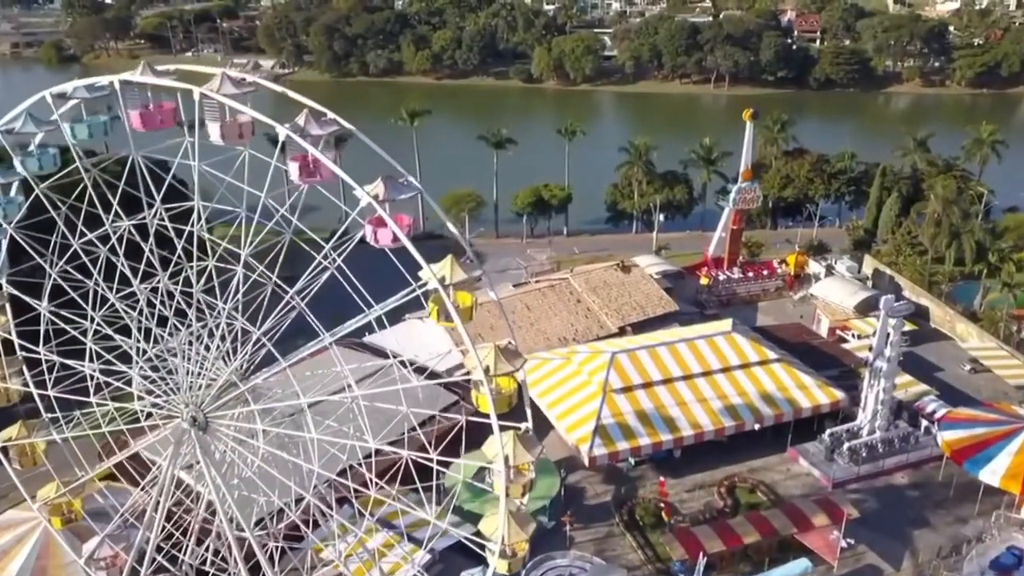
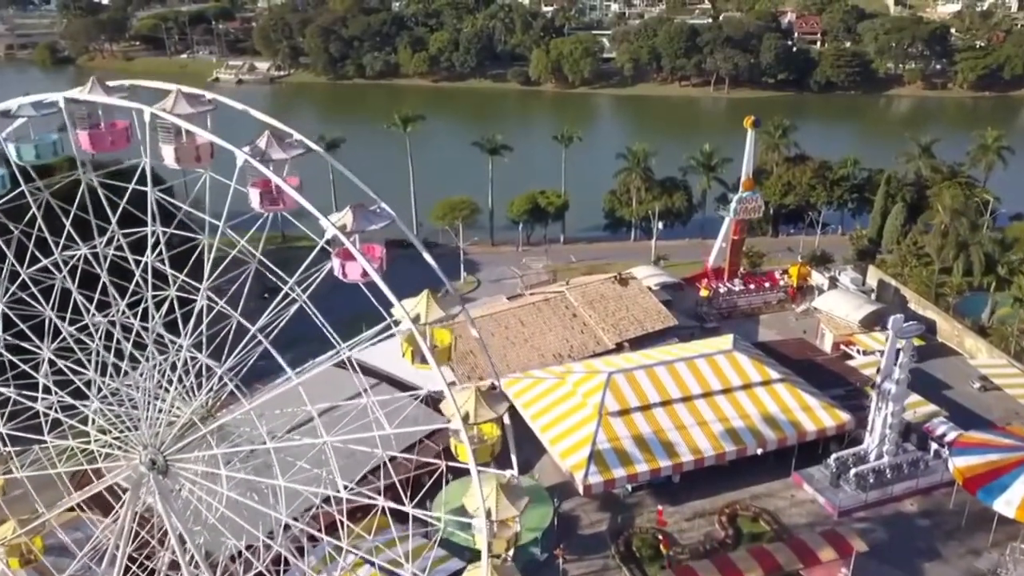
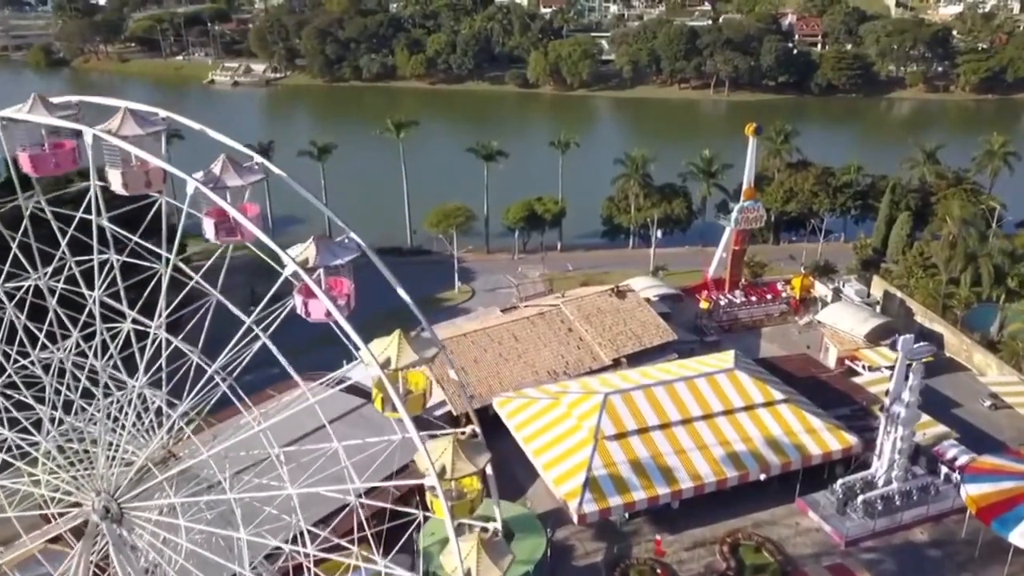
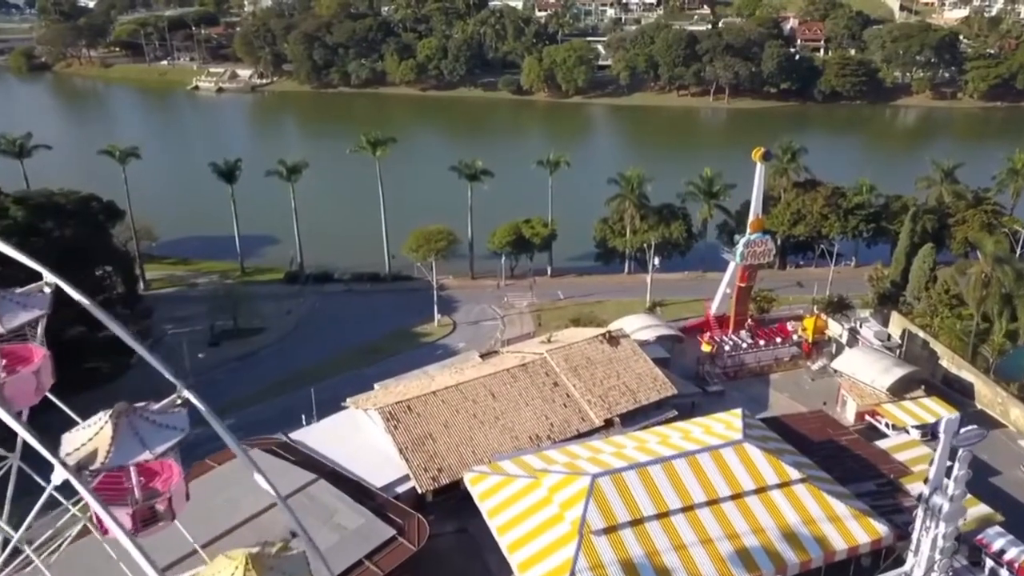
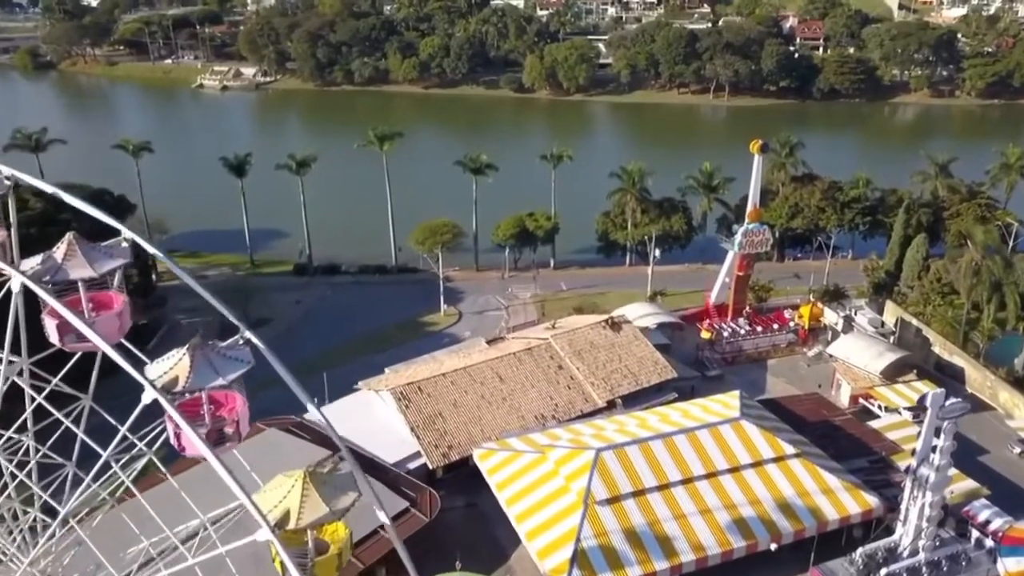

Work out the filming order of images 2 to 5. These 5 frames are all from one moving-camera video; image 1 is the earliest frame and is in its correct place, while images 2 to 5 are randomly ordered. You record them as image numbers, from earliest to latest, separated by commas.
2, 3, 5, 4
